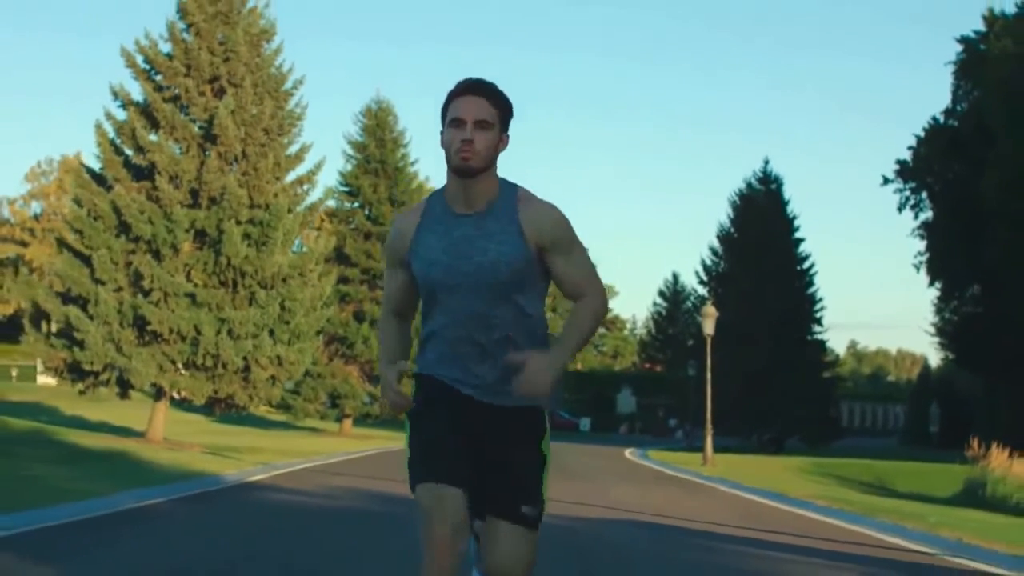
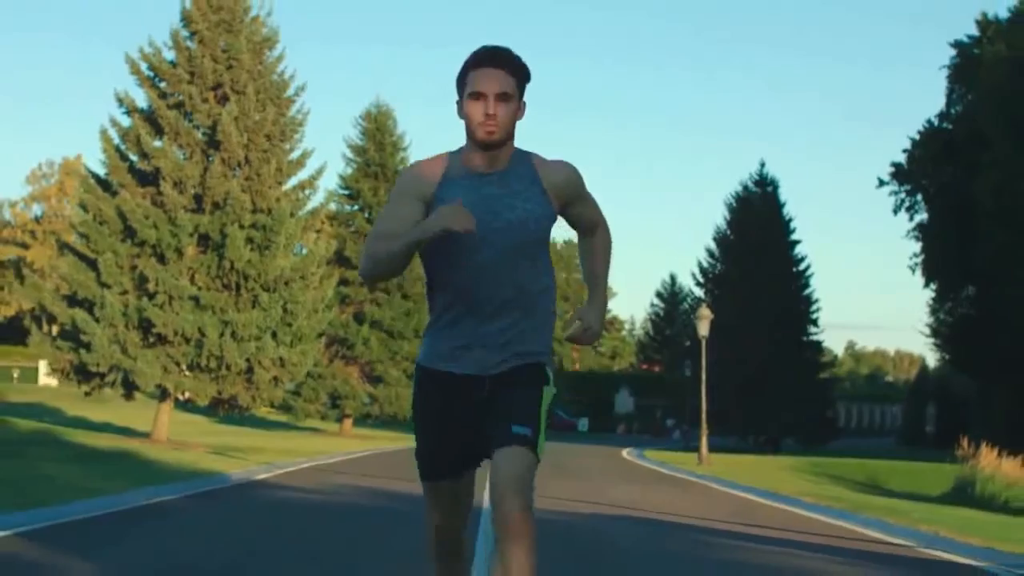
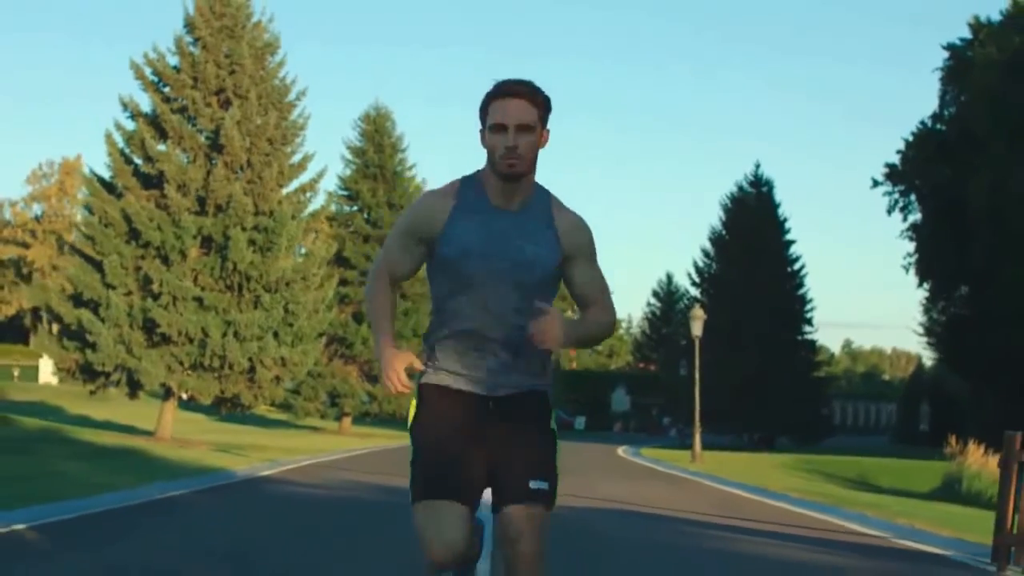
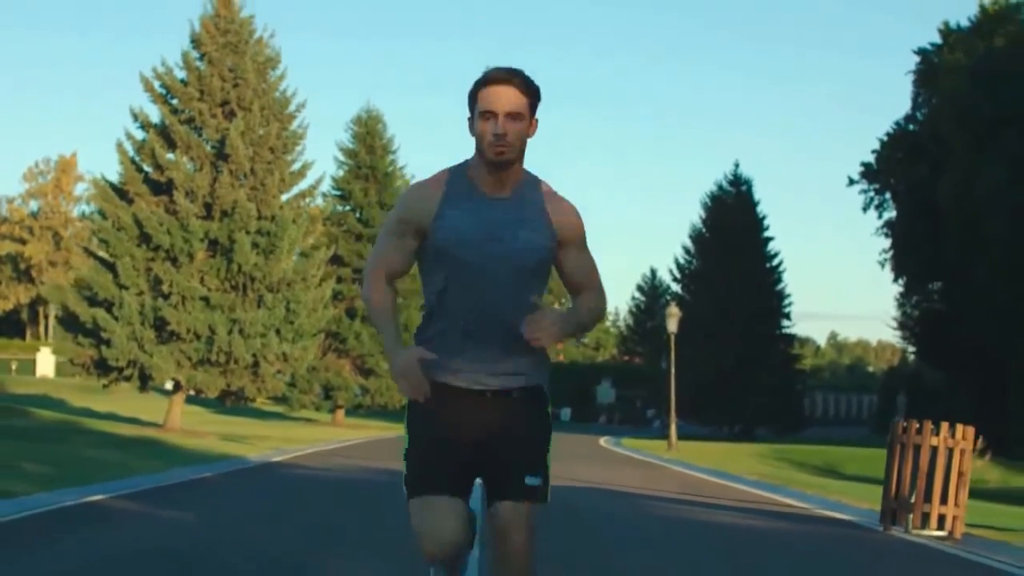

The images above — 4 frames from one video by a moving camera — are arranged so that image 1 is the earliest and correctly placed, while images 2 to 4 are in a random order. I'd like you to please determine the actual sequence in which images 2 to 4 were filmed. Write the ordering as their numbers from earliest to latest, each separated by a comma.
2, 3, 4
